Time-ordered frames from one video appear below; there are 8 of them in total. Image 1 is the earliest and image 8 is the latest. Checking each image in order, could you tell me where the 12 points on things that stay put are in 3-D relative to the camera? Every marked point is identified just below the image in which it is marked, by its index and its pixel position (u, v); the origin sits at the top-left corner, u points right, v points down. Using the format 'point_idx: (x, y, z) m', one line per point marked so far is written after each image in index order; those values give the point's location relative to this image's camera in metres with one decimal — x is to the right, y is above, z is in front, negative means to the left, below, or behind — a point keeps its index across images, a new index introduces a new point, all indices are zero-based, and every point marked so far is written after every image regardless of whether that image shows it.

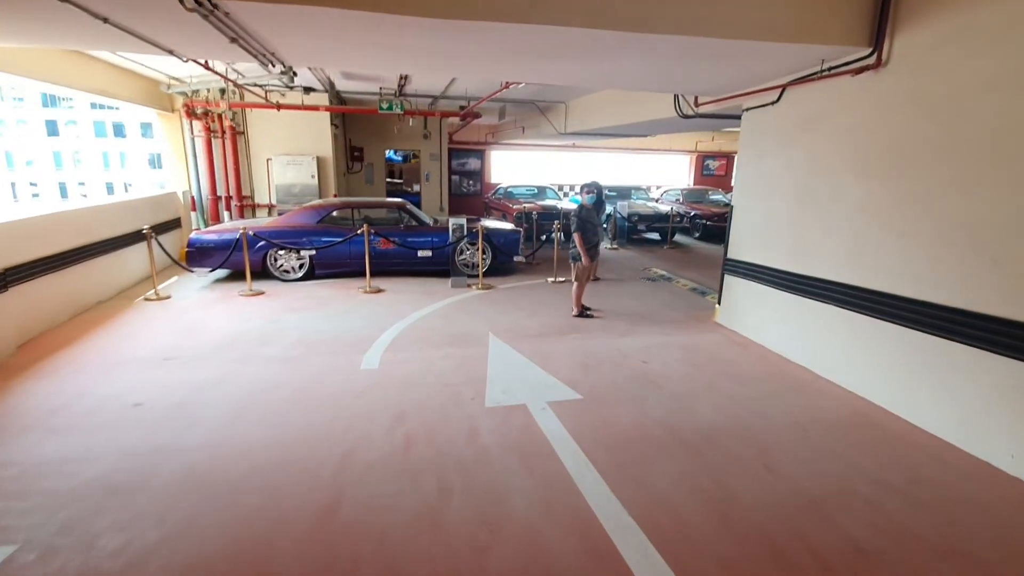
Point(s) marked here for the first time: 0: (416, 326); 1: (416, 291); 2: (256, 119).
0: (-1.1, -0.4, +6.0) m
1: (-1.4, 0.0, +7.8) m
2: (-4.9, +3.2, +10.2) m
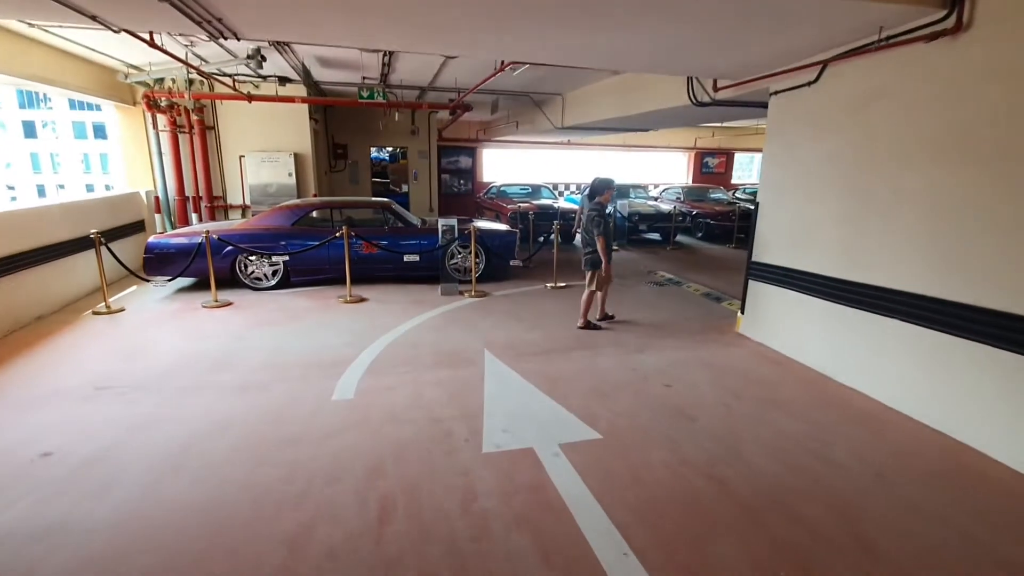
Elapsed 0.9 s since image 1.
0: (-1.1, -0.5, +5.2) m
1: (-1.5, -0.1, +7.1) m
2: (-5.0, +3.1, +9.3) m
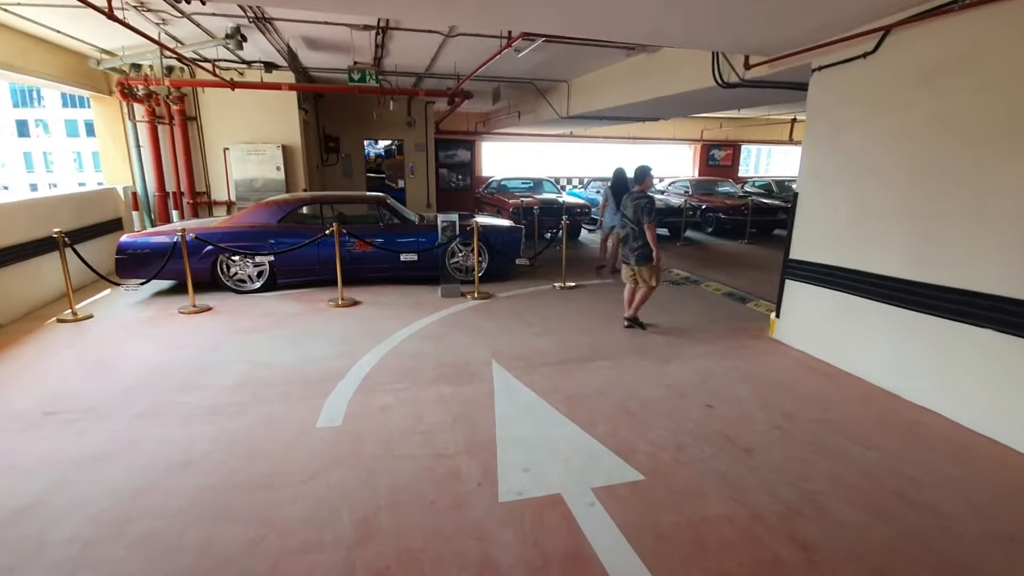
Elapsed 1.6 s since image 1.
0: (-1.0, -0.6, +4.7) m
1: (-1.4, -0.1, +6.5) m
2: (-5.0, +3.1, +8.7) m
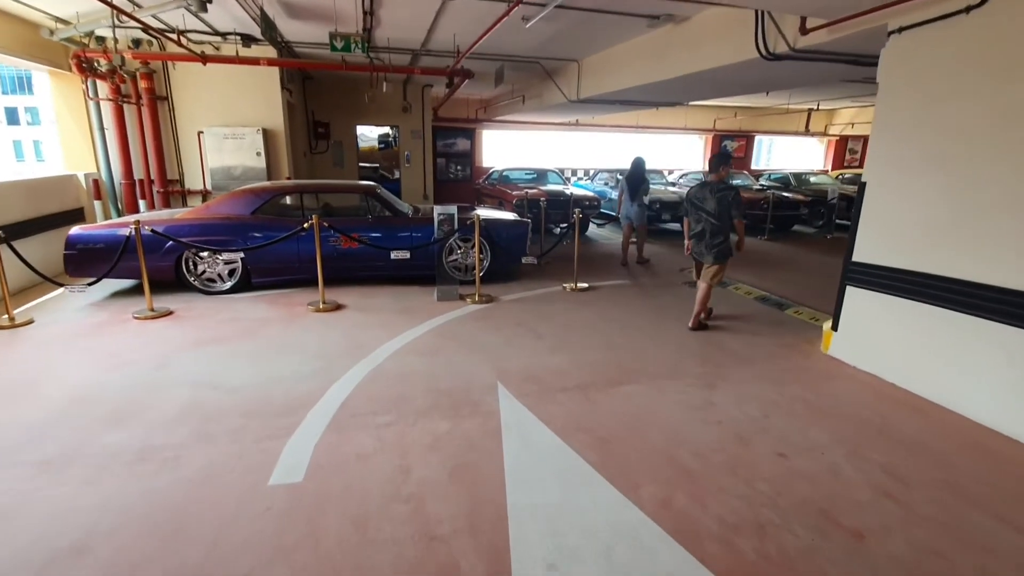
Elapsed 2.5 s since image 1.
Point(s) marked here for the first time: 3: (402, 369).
0: (-1.0, -0.6, +3.9) m
1: (-1.3, -0.2, +5.7) m
2: (-4.9, +3.1, +7.9) m
3: (-0.8, -0.6, +3.9) m
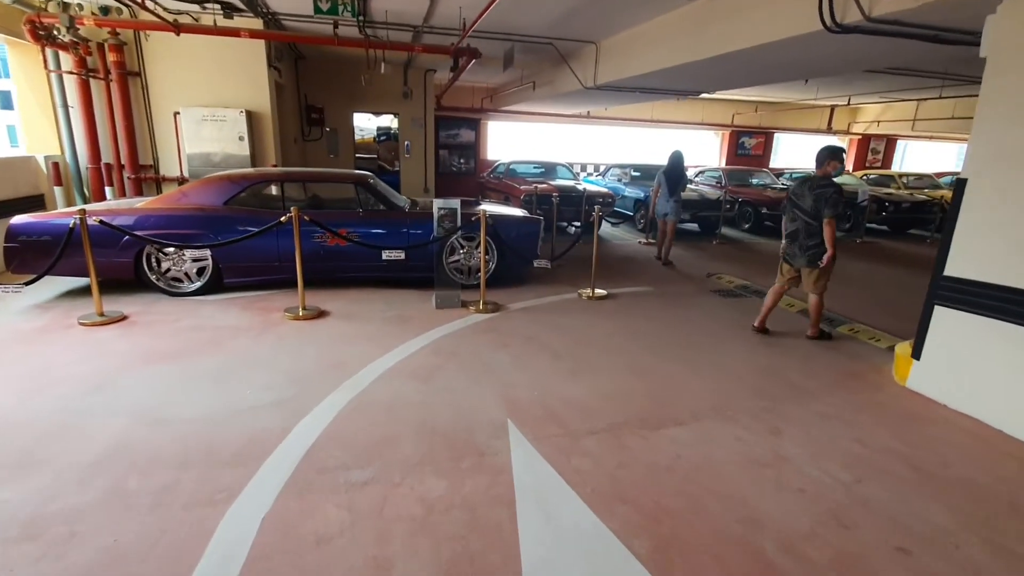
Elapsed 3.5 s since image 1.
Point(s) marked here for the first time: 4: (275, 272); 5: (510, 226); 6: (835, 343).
0: (-0.9, -0.7, +3.1) m
1: (-1.2, -0.2, +4.9) m
2: (-4.8, +3.1, +7.1) m
3: (-0.7, -0.7, +3.2) m
4: (-2.4, +0.2, +5.3) m
5: (0.0, +0.7, +5.6) m
6: (+2.7, -0.5, +4.4) m
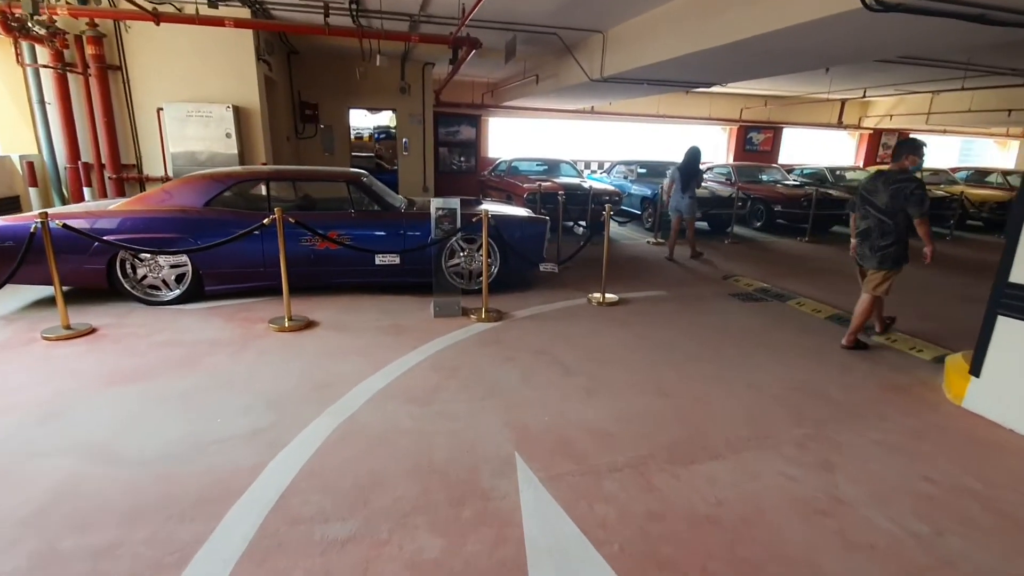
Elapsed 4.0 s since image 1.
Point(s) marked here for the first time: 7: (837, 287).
0: (-0.8, -0.7, +2.7) m
1: (-1.2, -0.3, +4.5) m
2: (-4.7, +3.1, +6.7) m
3: (-0.7, -0.7, +2.8) m
4: (-2.3, +0.1, +4.9) m
5: (0.0, +0.6, +5.2) m
6: (+2.7, -0.5, +4.0) m
7: (+3.8, 0.0, +6.2) m
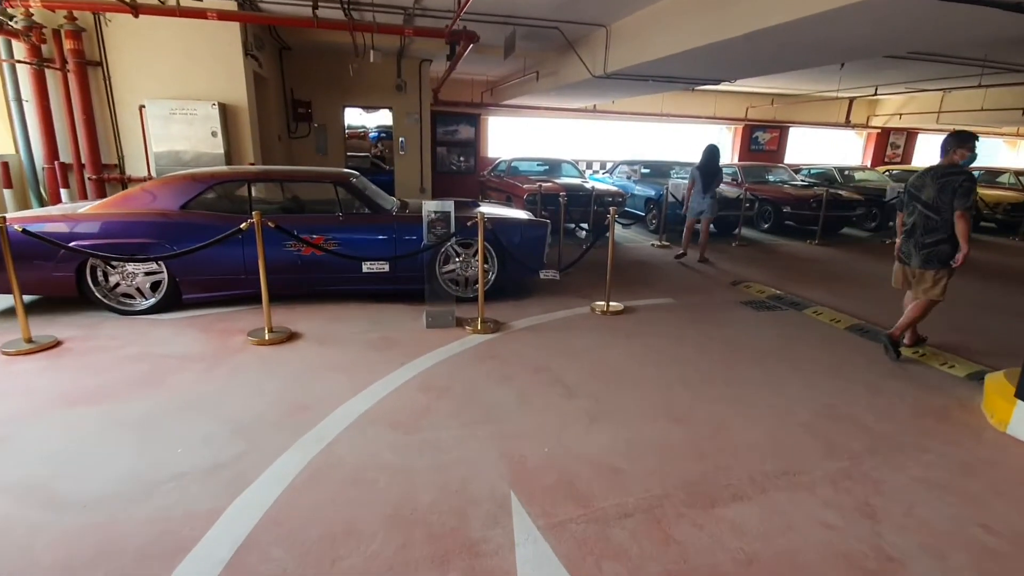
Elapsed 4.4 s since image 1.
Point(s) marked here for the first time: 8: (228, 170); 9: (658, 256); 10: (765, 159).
0: (-0.9, -0.8, +2.4) m
1: (-1.2, -0.4, +4.2) m
2: (-4.7, +3.0, +6.4) m
3: (-0.7, -0.8, +2.5) m
4: (-2.3, 0.0, +4.5) m
5: (0.0, +0.5, +4.9) m
6: (+2.7, -0.6, +3.7) m
7: (+3.8, -0.1, +5.8) m
8: (-2.6, +1.1, +4.7) m
9: (+2.1, +0.5, +7.6) m
10: (+7.2, +3.7, +15.0) m
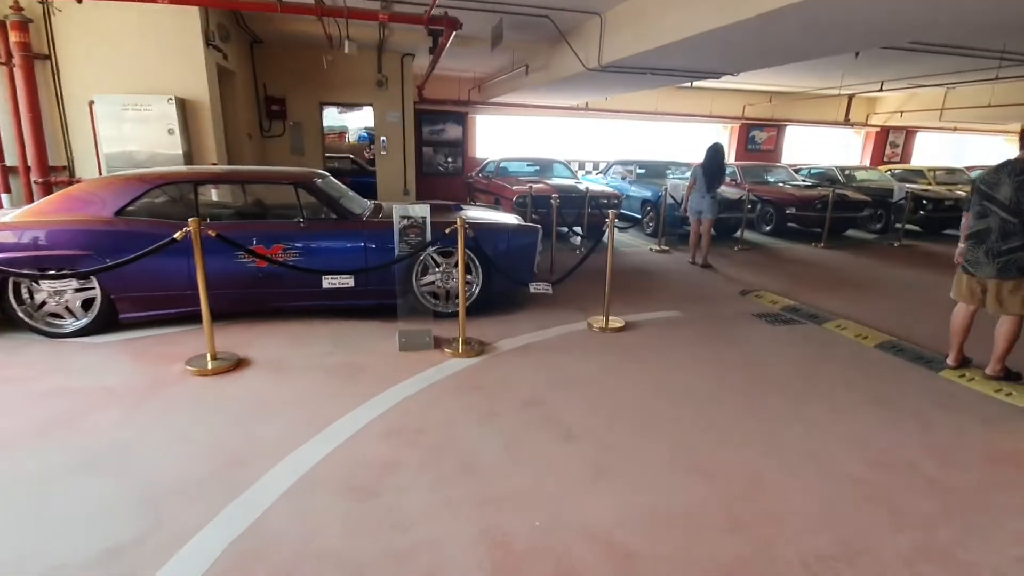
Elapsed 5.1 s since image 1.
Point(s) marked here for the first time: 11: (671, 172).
0: (-0.9, -0.9, +1.8) m
1: (-1.3, -0.5, +3.6) m
2: (-4.9, +2.8, +5.8) m
3: (-0.8, -0.9, +1.9) m
4: (-2.4, -0.1, +4.0) m
5: (-0.1, +0.4, +4.4) m
6: (+2.6, -0.7, +3.2) m
7: (+3.7, -0.2, +5.3) m
8: (-2.7, +0.9, +4.1) m
9: (+2.0, +0.3, +7.1) m
10: (+6.9, +3.6, +14.6) m
11: (+3.0, +2.2, +10.0) m
